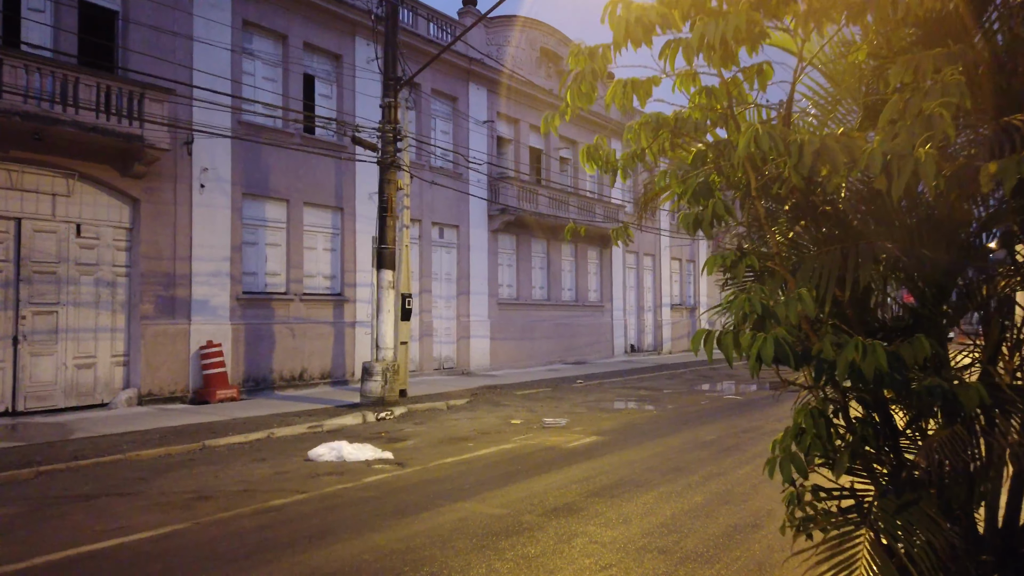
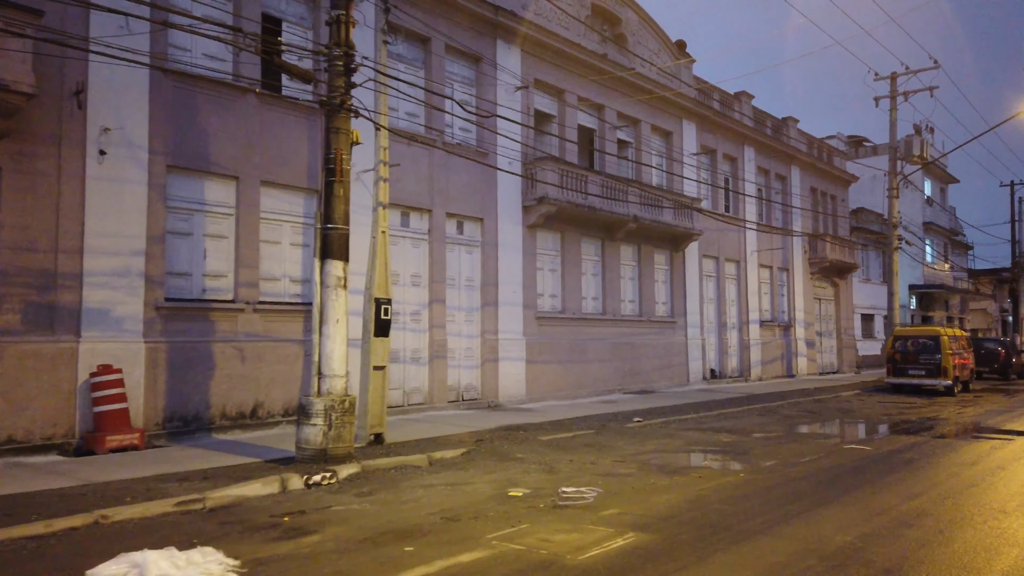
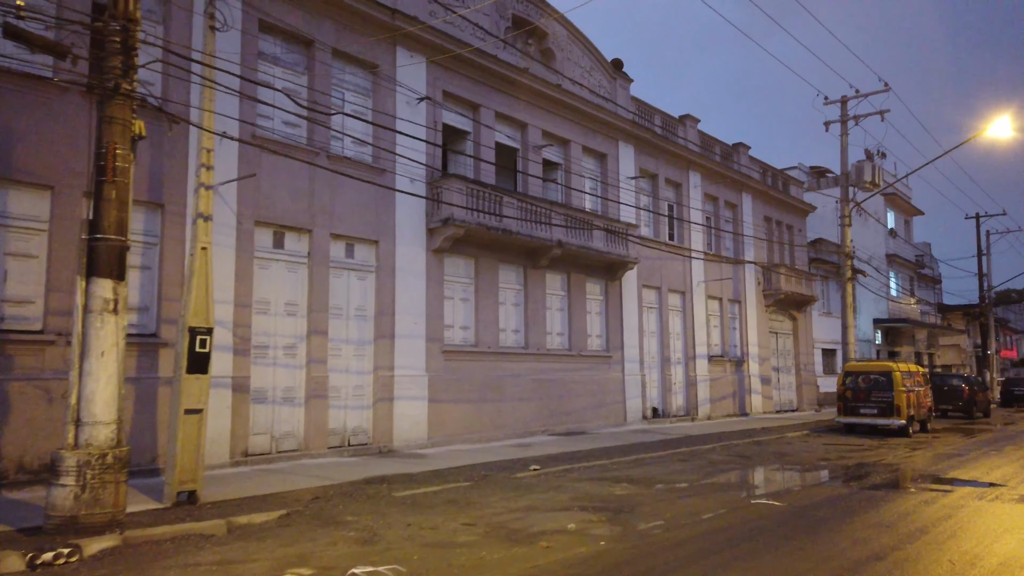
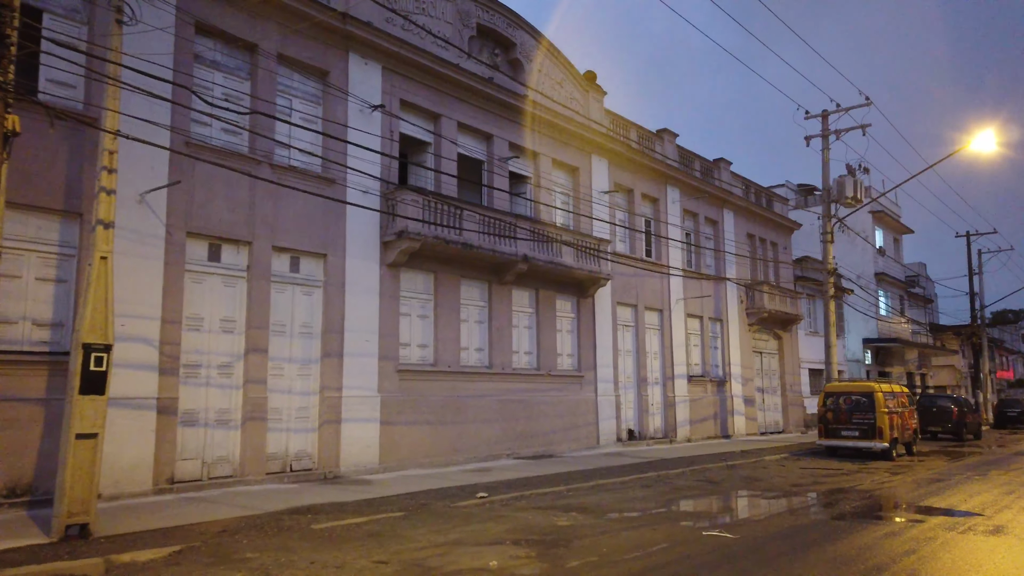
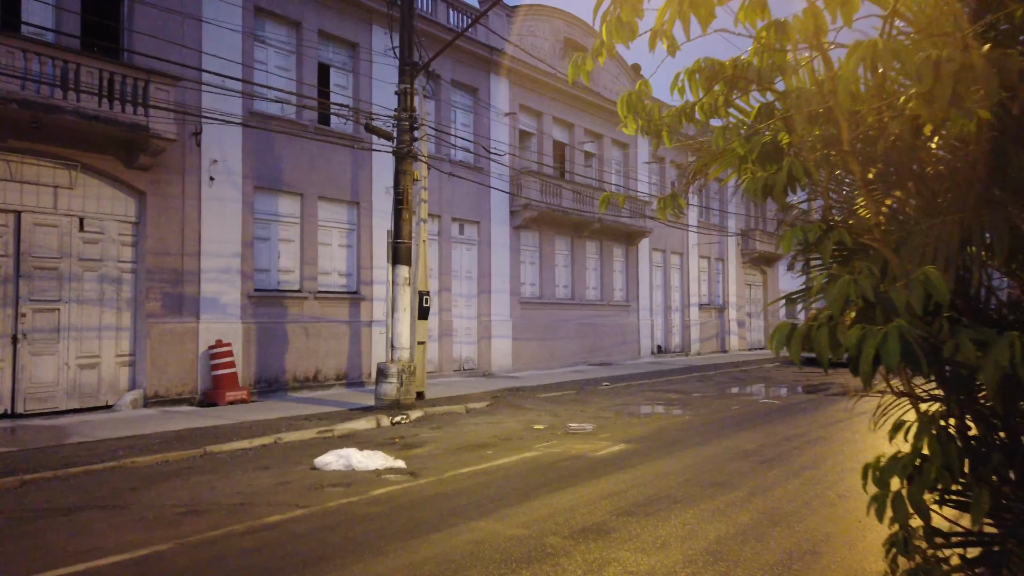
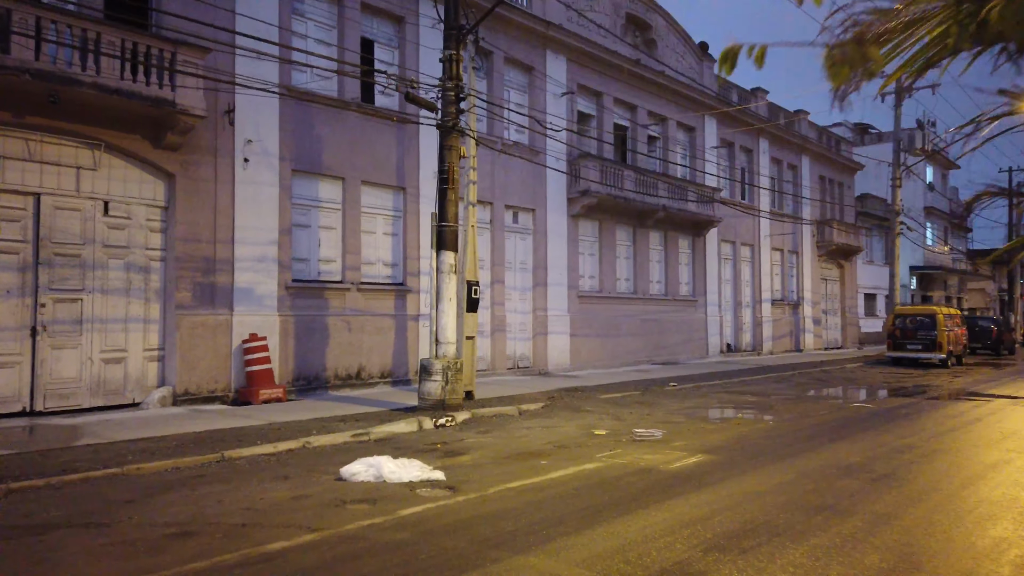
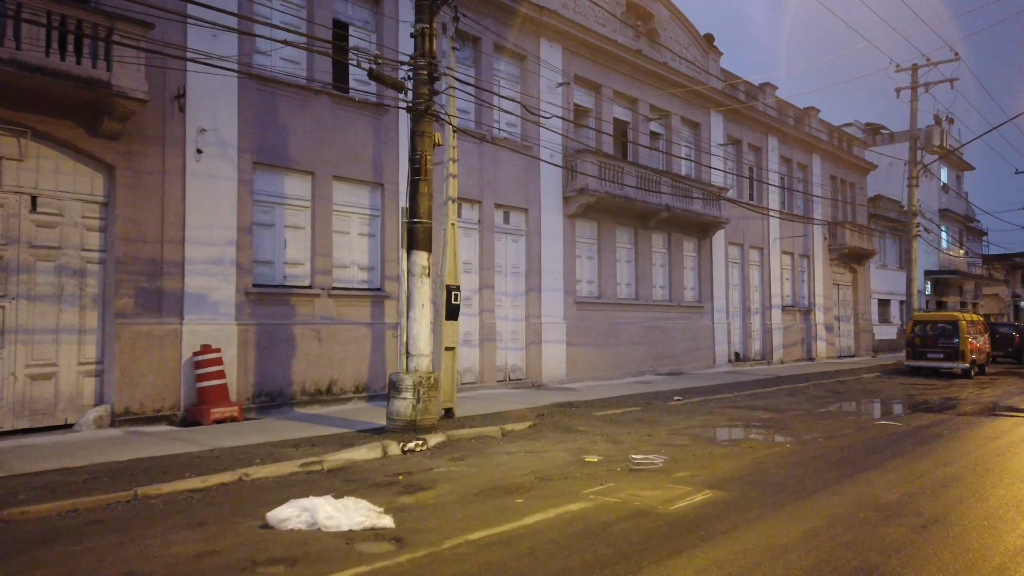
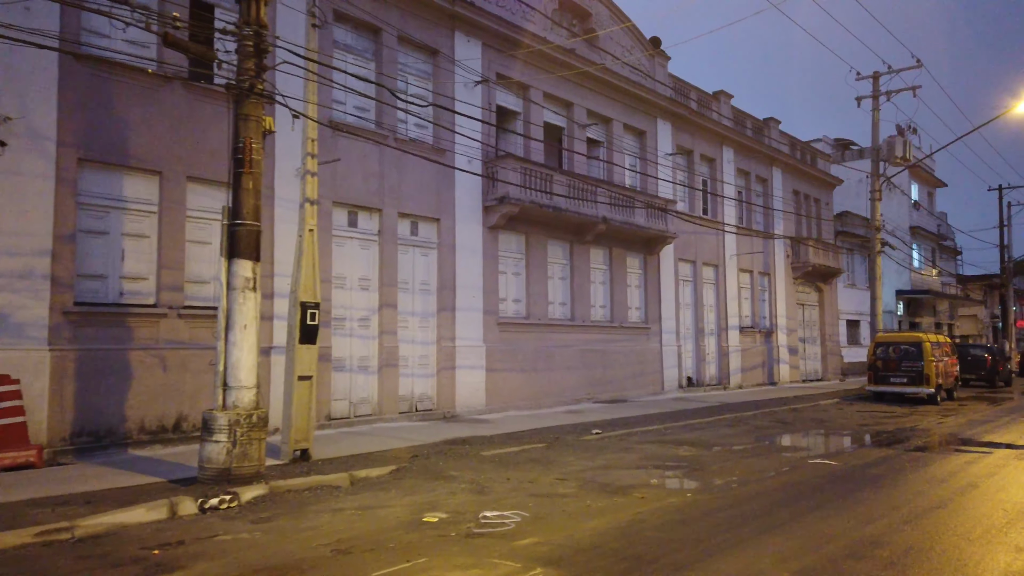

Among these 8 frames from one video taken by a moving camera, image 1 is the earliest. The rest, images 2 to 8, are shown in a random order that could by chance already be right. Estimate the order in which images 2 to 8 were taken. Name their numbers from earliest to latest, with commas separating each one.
5, 6, 7, 2, 8, 3, 4
